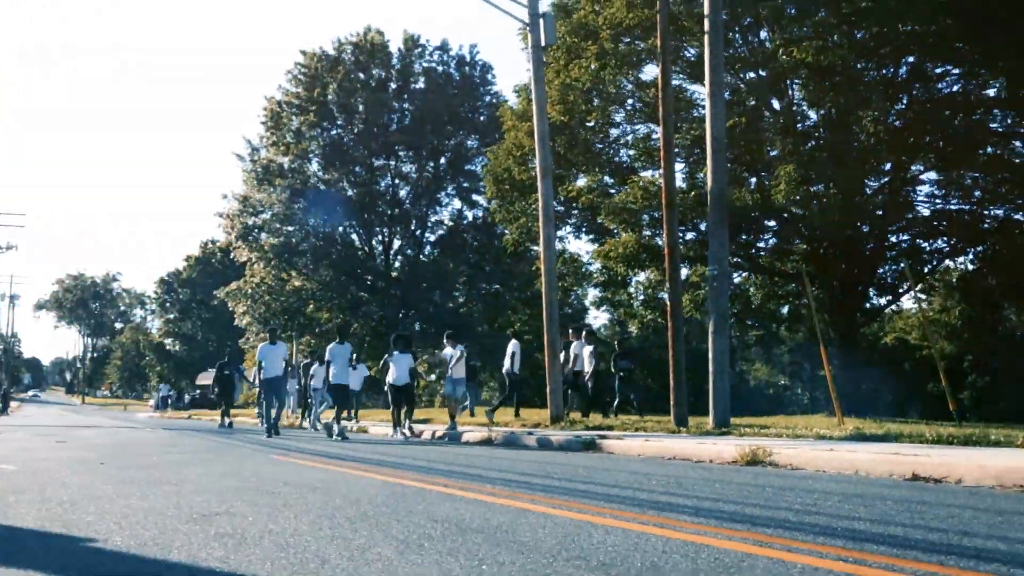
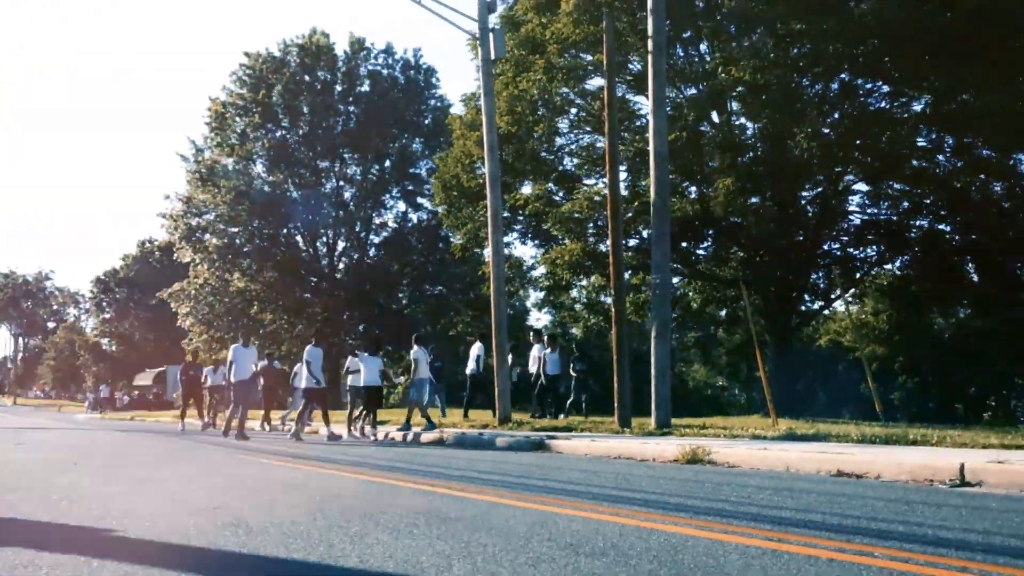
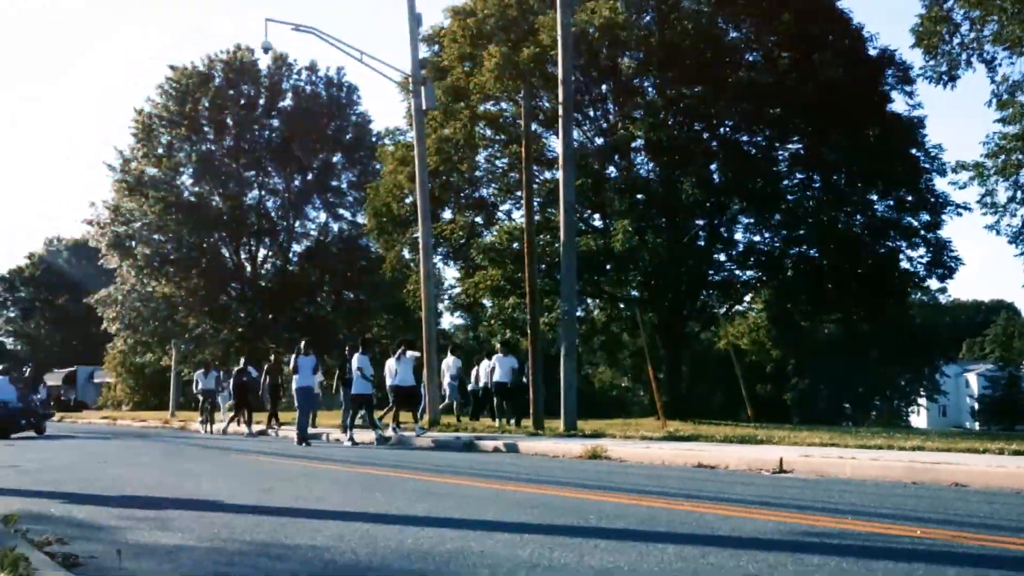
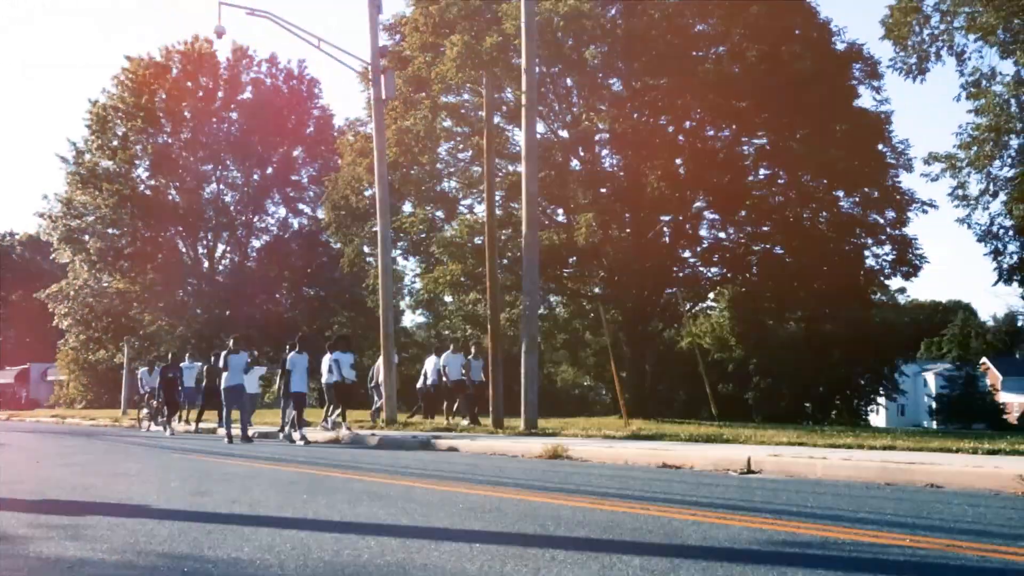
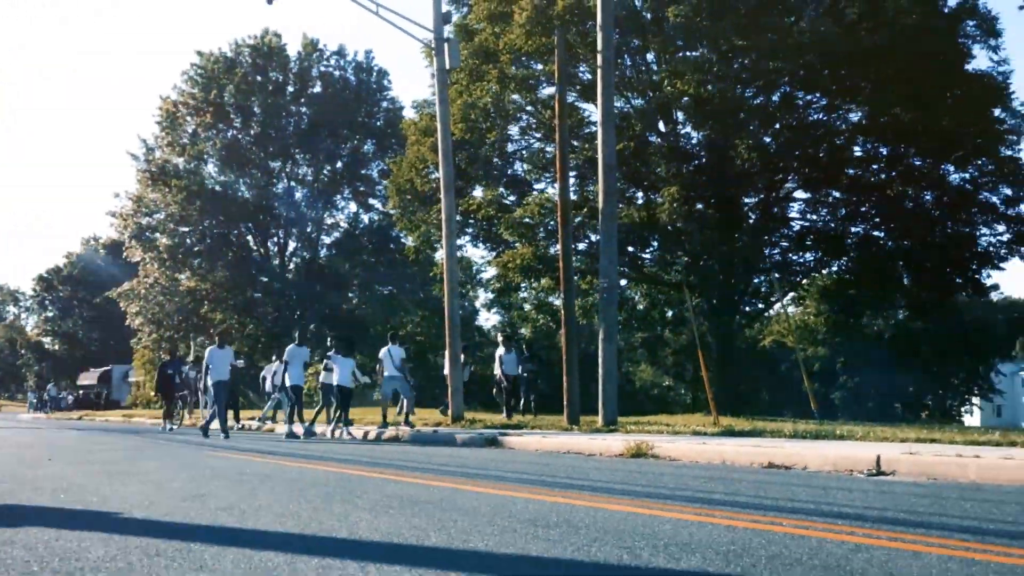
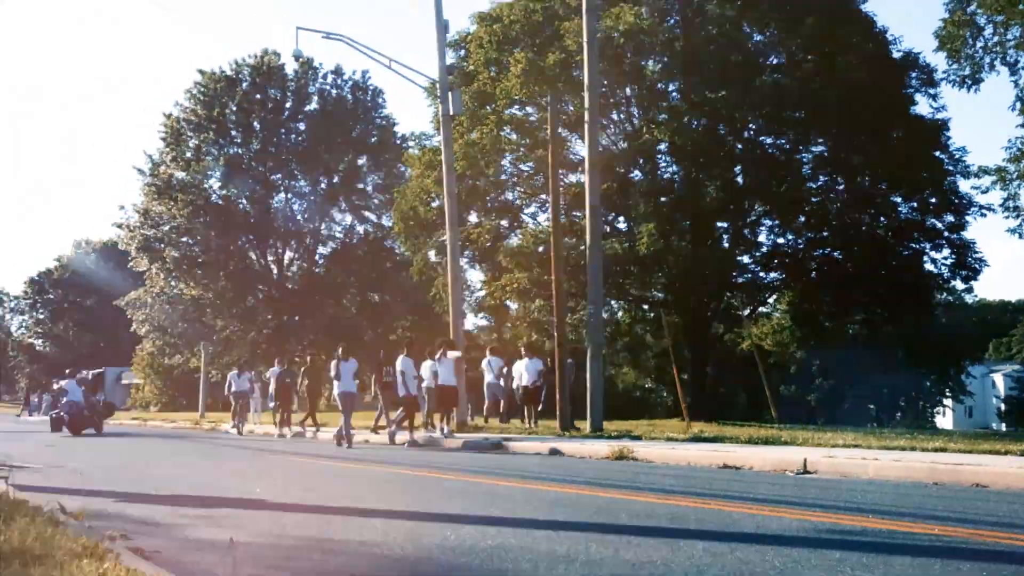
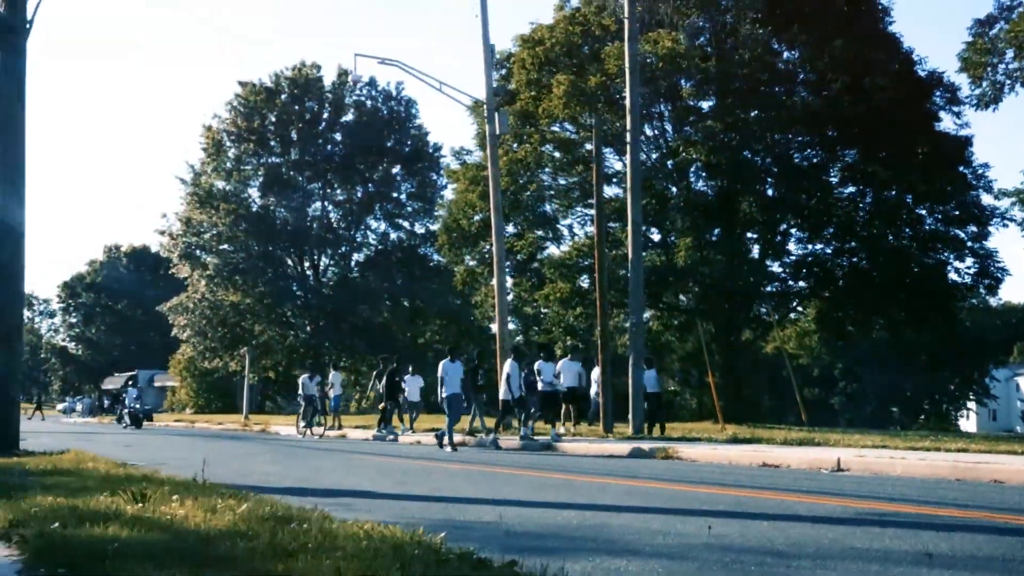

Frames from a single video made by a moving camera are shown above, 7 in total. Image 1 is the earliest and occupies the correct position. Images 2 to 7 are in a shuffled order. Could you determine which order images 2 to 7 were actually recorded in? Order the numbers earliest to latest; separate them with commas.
2, 5, 4, 3, 6, 7
